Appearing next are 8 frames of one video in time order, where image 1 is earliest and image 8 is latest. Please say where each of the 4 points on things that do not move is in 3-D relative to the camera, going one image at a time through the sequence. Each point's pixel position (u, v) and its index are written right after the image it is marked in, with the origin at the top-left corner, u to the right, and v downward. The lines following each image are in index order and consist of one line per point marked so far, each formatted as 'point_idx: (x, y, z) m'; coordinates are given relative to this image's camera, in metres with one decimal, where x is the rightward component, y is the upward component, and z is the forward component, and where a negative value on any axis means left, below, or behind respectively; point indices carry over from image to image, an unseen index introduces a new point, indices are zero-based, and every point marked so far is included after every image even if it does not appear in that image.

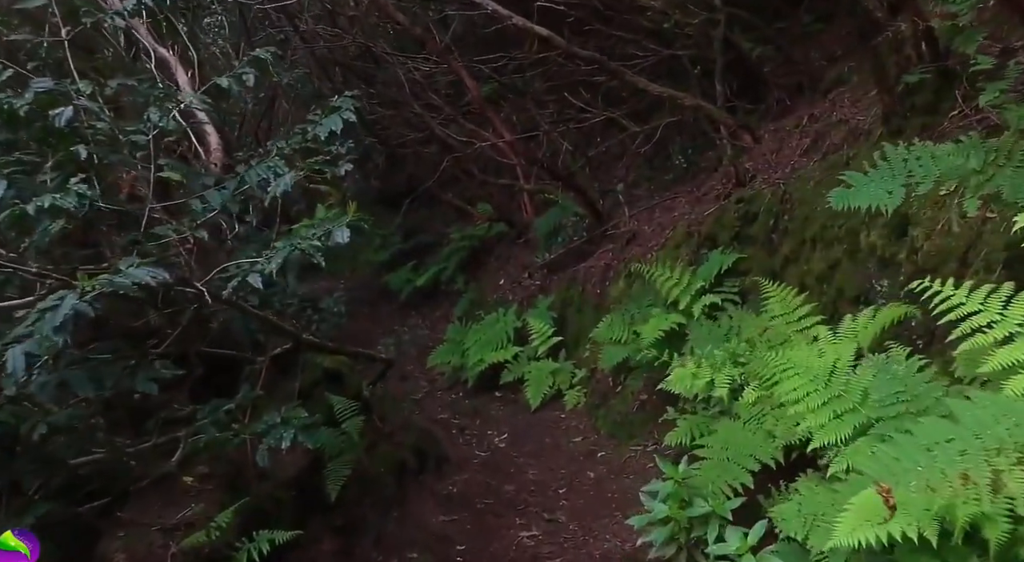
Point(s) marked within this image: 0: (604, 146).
0: (+1.2, +1.8, +12.4) m
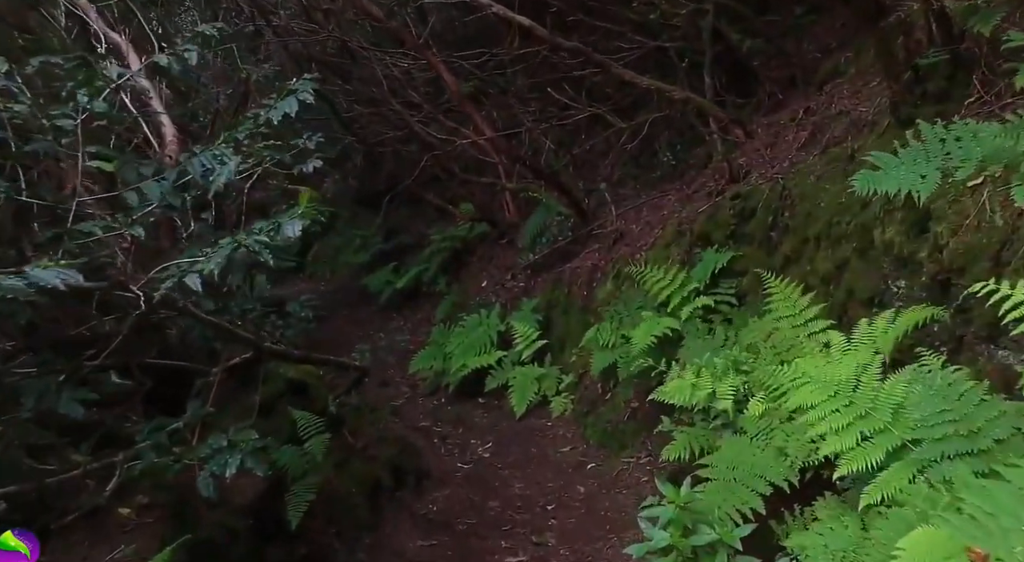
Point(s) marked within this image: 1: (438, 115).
0: (+1.0, +1.8, +12.0) m
1: (-1.0, +2.2, +12.5) m
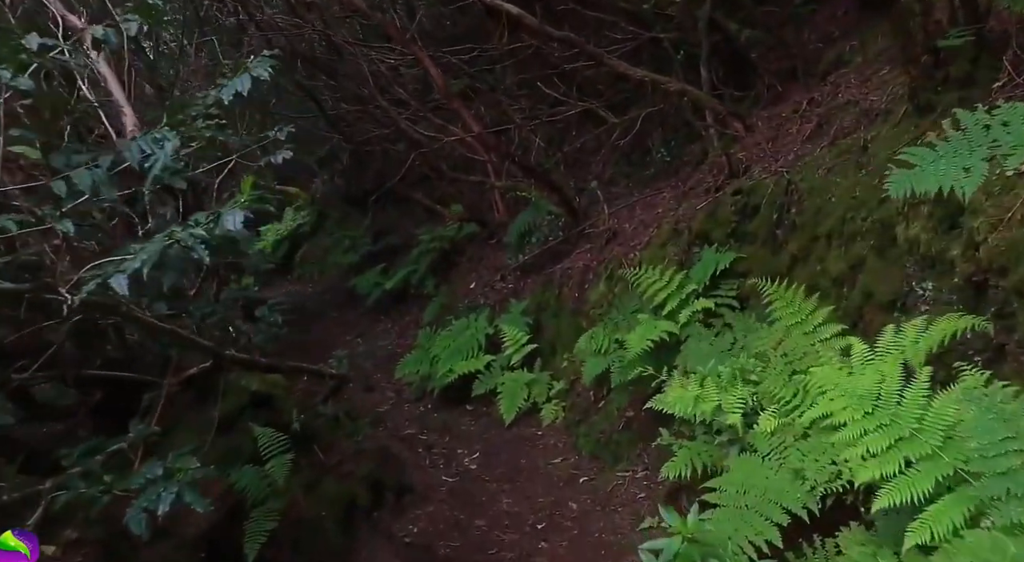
0: (+0.9, +1.8, +11.6) m
1: (-1.1, +2.2, +12.0) m
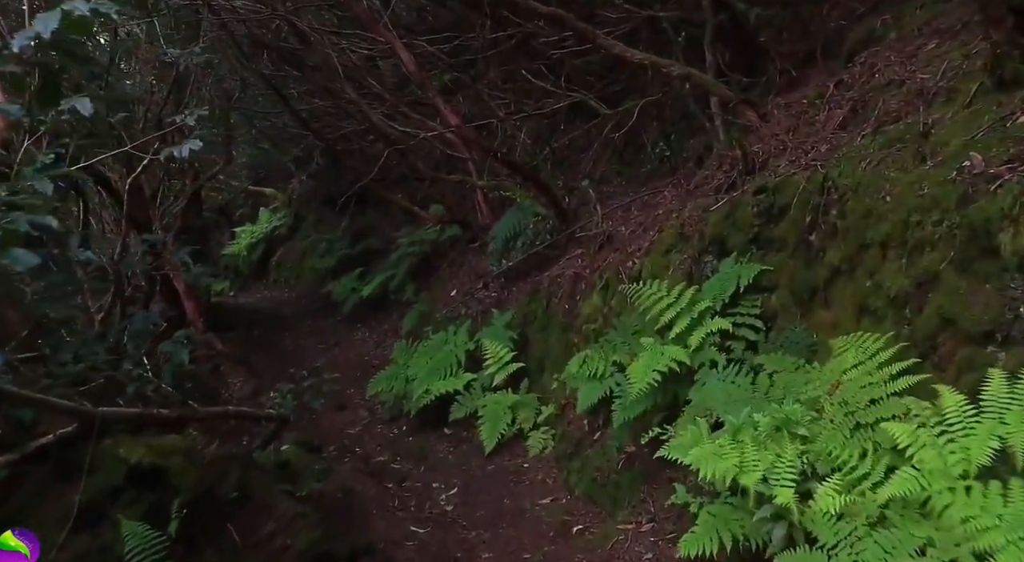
0: (+0.7, +1.7, +10.6) m
1: (-1.3, +2.1, +11.0) m
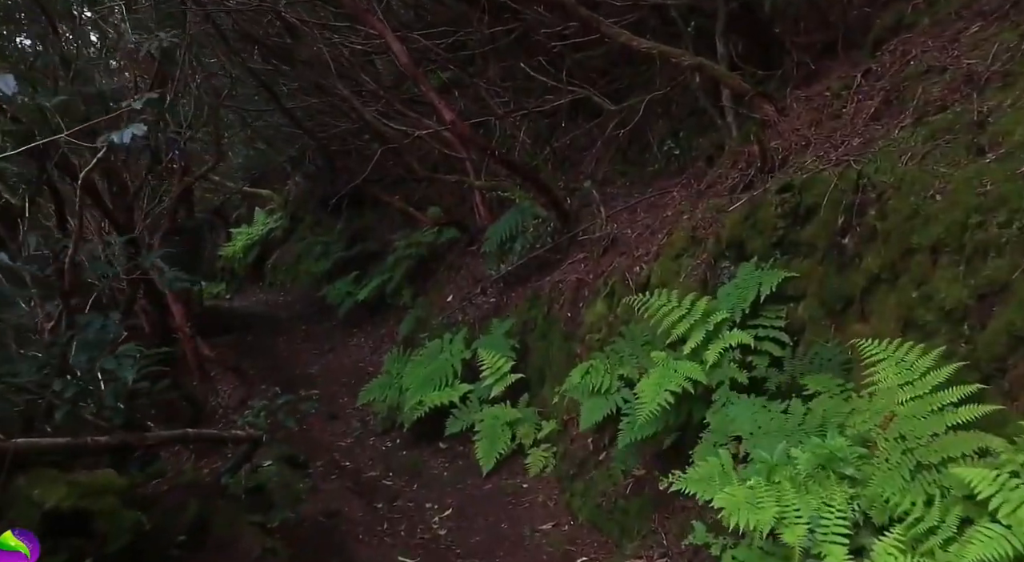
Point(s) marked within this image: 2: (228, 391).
0: (+0.6, +1.6, +10.1) m
1: (-1.4, +2.1, +10.4) m
2: (-3.1, -1.2, +10.1) m
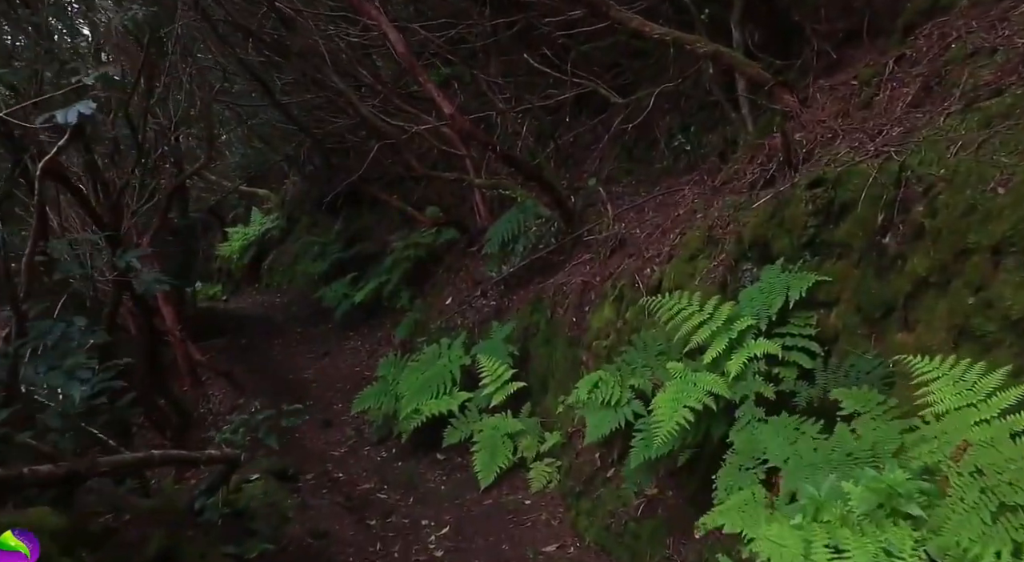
0: (+0.7, +1.6, +9.6) m
1: (-1.3, +2.0, +10.0) m
2: (-3.1, -1.2, +9.7) m
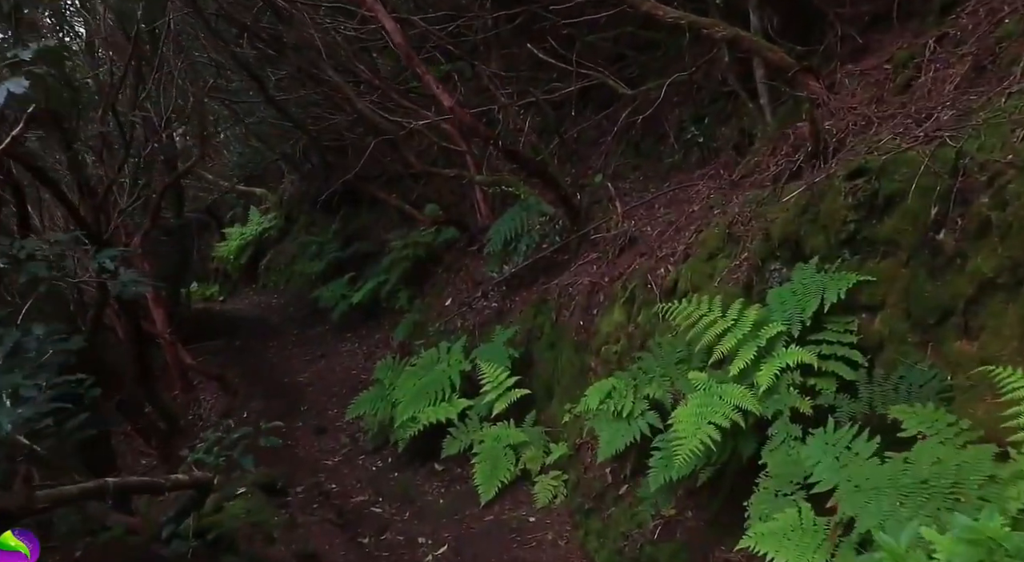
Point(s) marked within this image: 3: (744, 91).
0: (+0.7, +1.6, +9.2) m
1: (-1.3, +2.0, +9.6) m
2: (-3.1, -1.2, +9.2) m
3: (+1.8, +1.5, +7.3) m
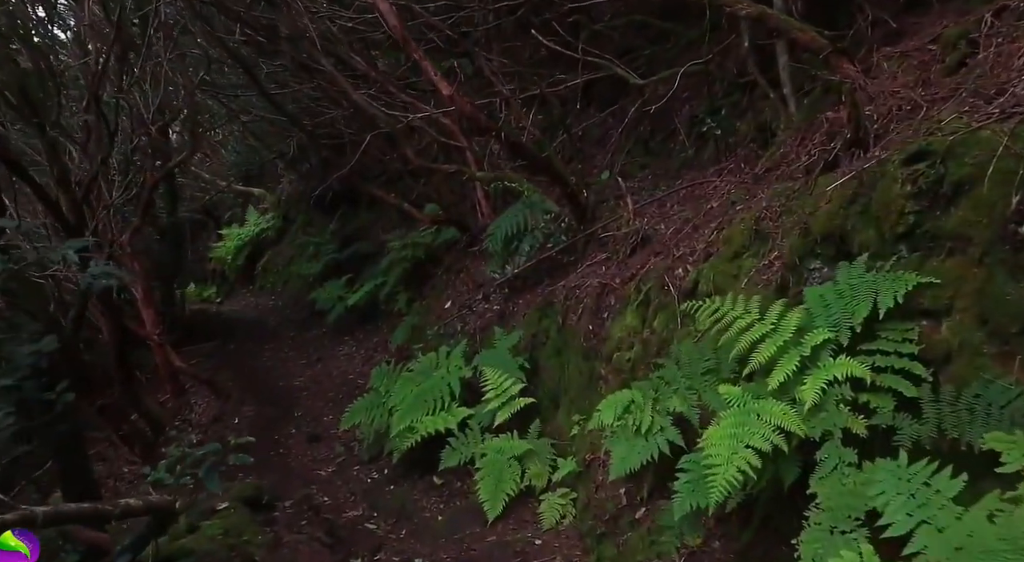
0: (+0.7, +1.6, +8.7) m
1: (-1.3, +2.0, +9.1) m
2: (-3.0, -1.2, +8.7) m
3: (+1.9, +1.5, +6.8) m
